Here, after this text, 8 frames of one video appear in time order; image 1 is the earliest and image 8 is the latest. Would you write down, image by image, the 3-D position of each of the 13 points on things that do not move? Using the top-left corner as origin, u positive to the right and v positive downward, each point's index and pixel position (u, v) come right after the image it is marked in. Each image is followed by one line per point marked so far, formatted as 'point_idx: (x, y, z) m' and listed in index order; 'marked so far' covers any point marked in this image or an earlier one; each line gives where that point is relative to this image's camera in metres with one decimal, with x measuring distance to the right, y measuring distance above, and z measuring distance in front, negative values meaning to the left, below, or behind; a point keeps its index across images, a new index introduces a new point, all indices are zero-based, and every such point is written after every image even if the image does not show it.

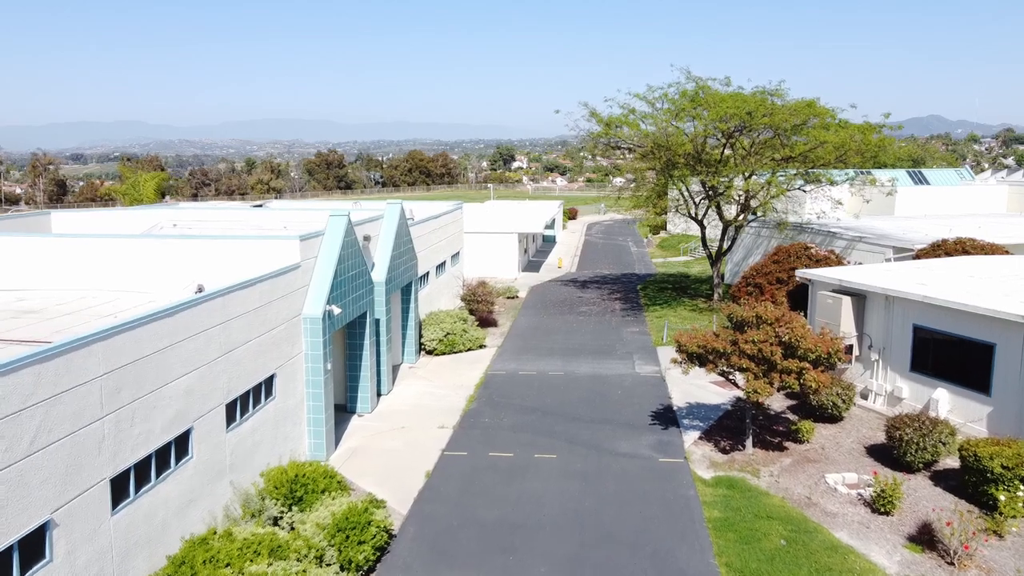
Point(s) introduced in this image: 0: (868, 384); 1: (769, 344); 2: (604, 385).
0: (+7.7, -2.1, +17.1) m
1: (+4.3, -1.0, +13.4) m
2: (+2.3, -2.4, +19.4) m
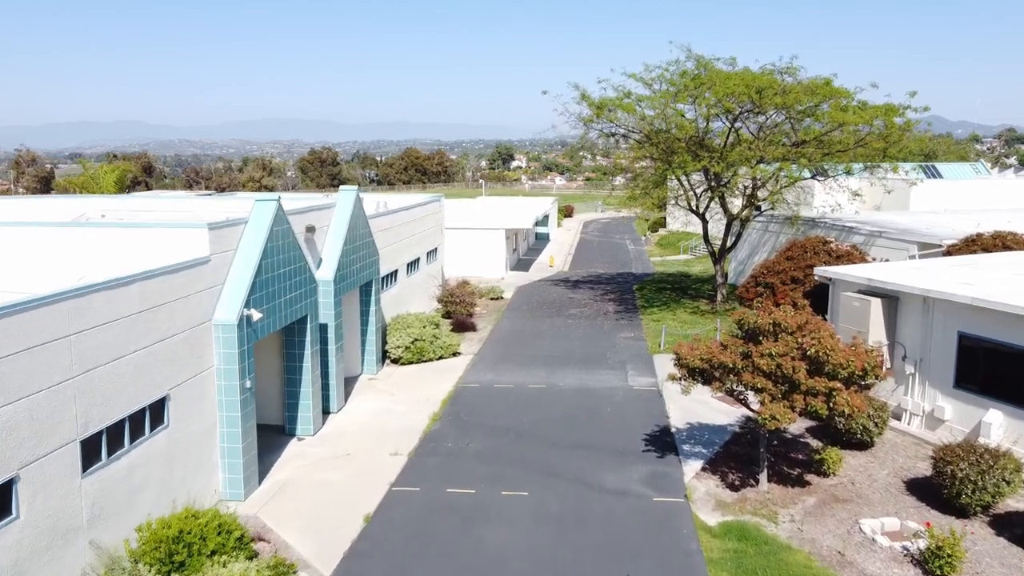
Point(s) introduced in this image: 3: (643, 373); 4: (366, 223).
0: (+7.1, -2.1, +14.5) m
1: (+3.8, -1.0, +10.7) m
2: (+1.7, -2.4, +16.8) m
3: (+3.0, -2.0, +18.4) m
4: (-3.2, +1.4, +17.5) m
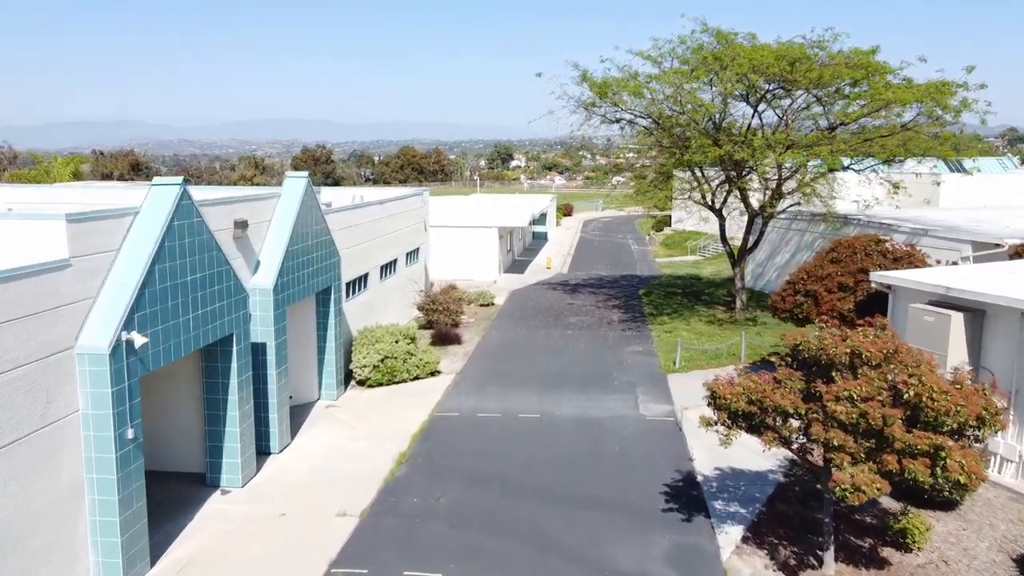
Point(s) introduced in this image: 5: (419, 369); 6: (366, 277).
0: (+6.9, -2.2, +11.4) m
1: (+3.5, -1.1, +7.6) m
2: (+1.4, -2.5, +13.7) m
3: (+2.8, -2.2, +15.3) m
4: (-3.5, +1.3, +14.4) m
5: (-2.0, -1.7, +17.0) m
6: (-3.4, +0.3, +18.6) m
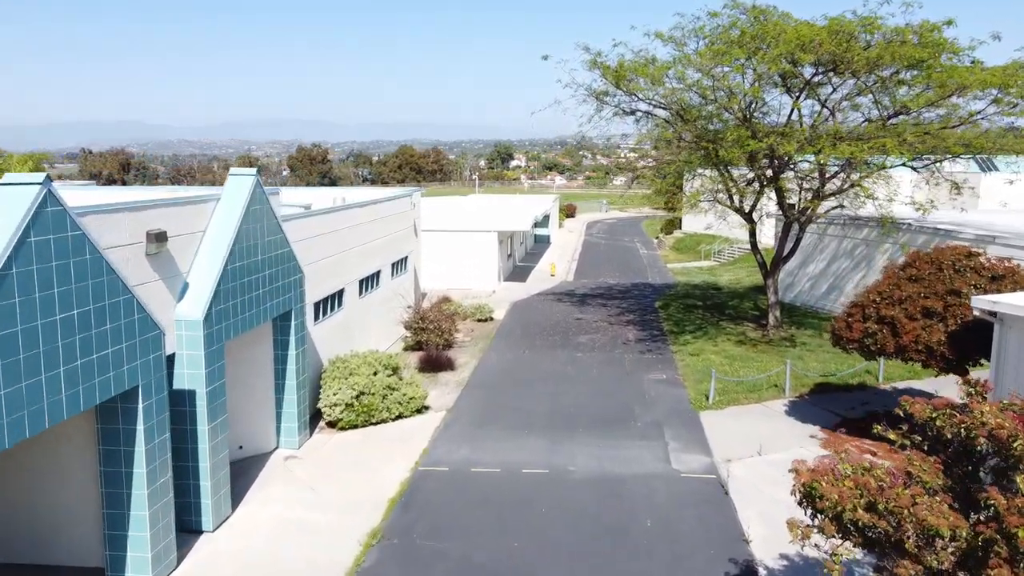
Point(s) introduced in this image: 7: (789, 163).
0: (+6.9, -2.6, +8.6) m
1: (+3.5, -1.5, +4.8) m
2: (+1.5, -2.9, +10.8) m
3: (+2.8, -2.5, +12.5) m
4: (-3.4, +0.9, +11.6) m
5: (-1.9, -2.1, +14.1) m
6: (-3.4, -0.1, +15.8) m
7: (+6.5, +2.9, +18.7) m
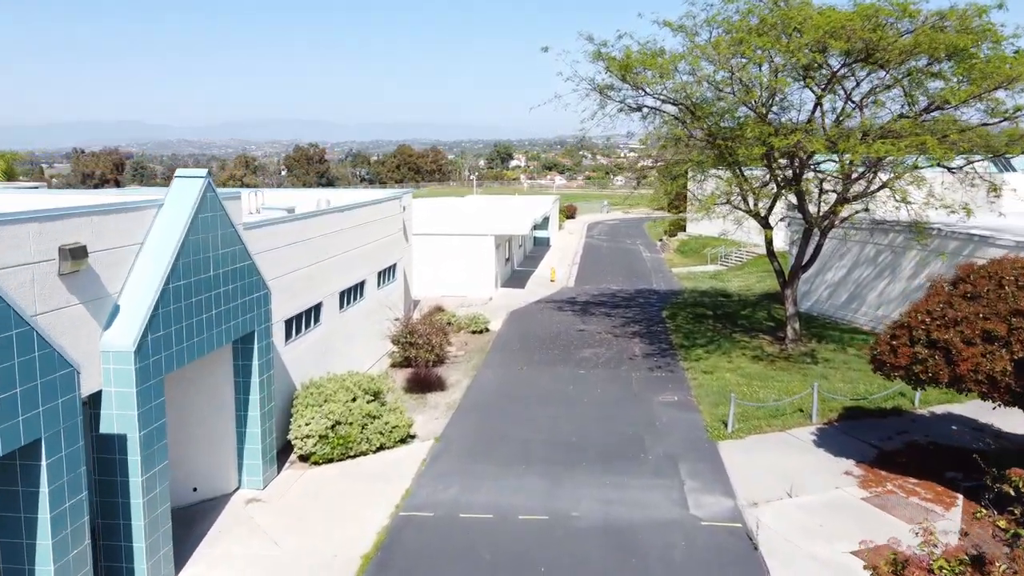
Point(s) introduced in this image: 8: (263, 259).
0: (+6.8, -2.9, +7.0) m
1: (+3.5, -1.7, +3.3) m
2: (+1.4, -3.2, +9.3) m
3: (+2.7, -2.8, +10.9) m
4: (-3.5, +0.7, +10.0) m
5: (-2.0, -2.3, +12.6) m
6: (-3.4, -0.4, +14.2) m
7: (+6.4, +2.7, +17.1) m
8: (-3.6, +0.5, +11.7) m
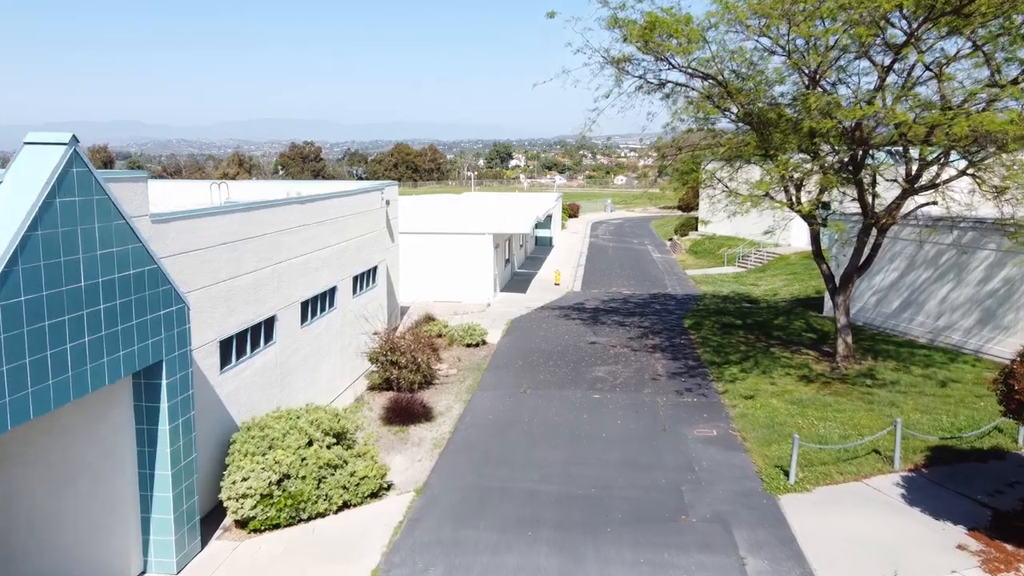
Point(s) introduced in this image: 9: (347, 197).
0: (+6.9, -3.0, +4.2) m
1: (+3.5, -1.9, +0.4) m
2: (+1.4, -3.3, +6.4) m
3: (+2.8, -2.9, +8.1) m
4: (-3.5, +0.5, +7.2) m
5: (-2.0, -2.5, +9.7) m
6: (-3.4, -0.5, +11.4) m
7: (+6.4, +2.5, +14.3) m
8: (-3.6, +0.3, +8.9) m
9: (-3.1, +1.7, +14.8) m
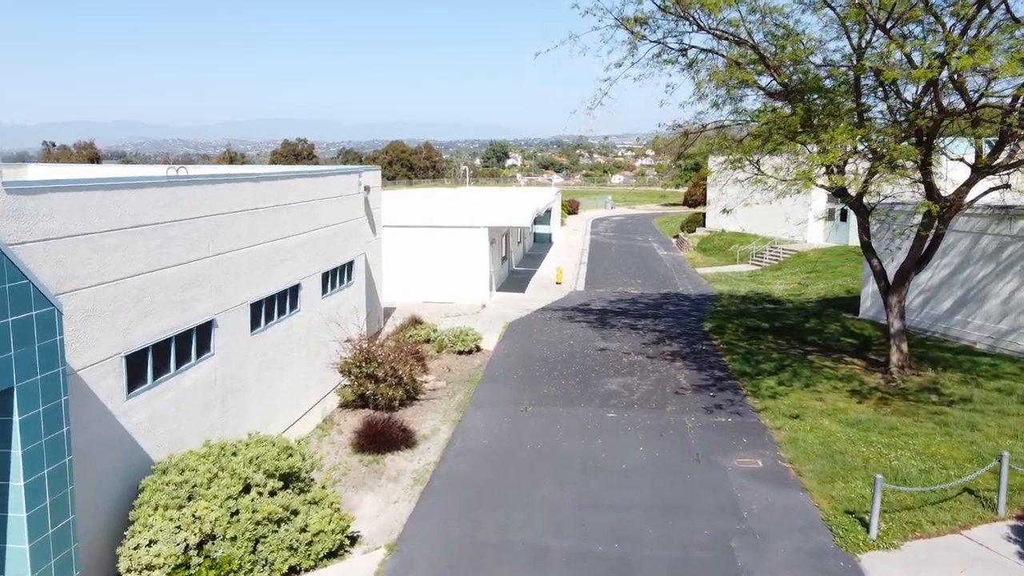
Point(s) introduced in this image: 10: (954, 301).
0: (+6.9, -3.0, +1.9) m
1: (+3.5, -1.8, -1.9) m
2: (+1.4, -3.3, +4.1) m
3: (+2.8, -2.9, +5.8) m
4: (-3.5, +0.6, +4.8) m
5: (-2.0, -2.5, +7.4) m
6: (-3.4, -0.5, +9.0) m
7: (+6.4, +2.5, +12.0) m
8: (-3.6, +0.4, +6.5) m
9: (-3.1, +1.7, +12.5) m
10: (+9.0, -0.3, +16.1) m
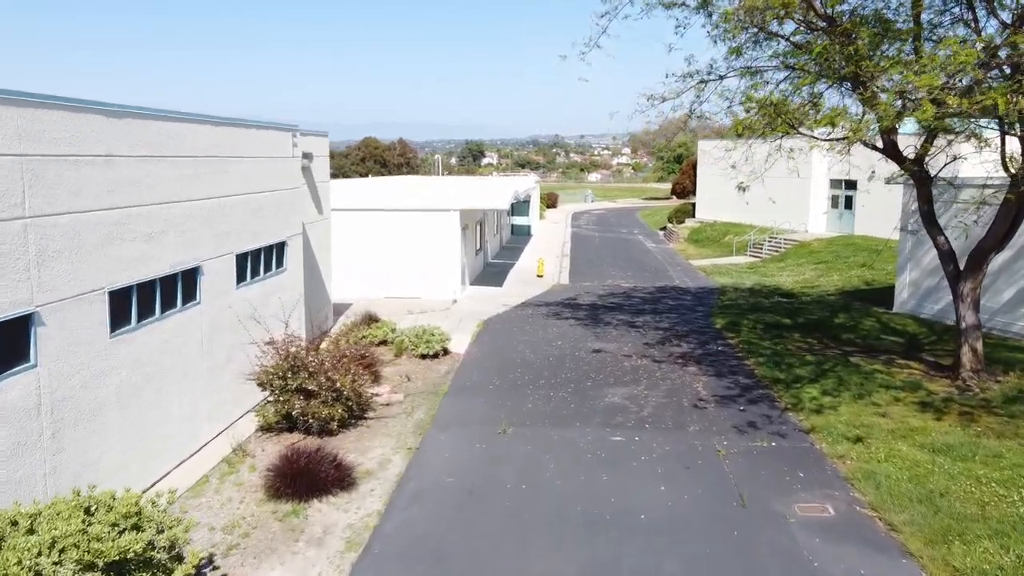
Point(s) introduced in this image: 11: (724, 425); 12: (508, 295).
0: (+6.9, -2.7, -0.8) m
1: (+3.7, -1.6, -4.7) m
2: (+1.4, -3.1, +1.2) m
3: (+2.7, -2.7, +2.9) m
4: (-3.6, +0.7, +1.8) m
5: (-2.1, -2.3, +4.4) m
6: (-3.6, -0.3, +6.0) m
7: (+6.1, +2.8, +9.2) m
8: (-3.8, +0.5, +3.5) m
9: (-3.4, +1.9, +9.4) m
10: (+8.6, -0.1, +13.4) m
11: (+2.6, -1.6, +9.7) m
12: (-0.1, -0.2, +19.4) m
